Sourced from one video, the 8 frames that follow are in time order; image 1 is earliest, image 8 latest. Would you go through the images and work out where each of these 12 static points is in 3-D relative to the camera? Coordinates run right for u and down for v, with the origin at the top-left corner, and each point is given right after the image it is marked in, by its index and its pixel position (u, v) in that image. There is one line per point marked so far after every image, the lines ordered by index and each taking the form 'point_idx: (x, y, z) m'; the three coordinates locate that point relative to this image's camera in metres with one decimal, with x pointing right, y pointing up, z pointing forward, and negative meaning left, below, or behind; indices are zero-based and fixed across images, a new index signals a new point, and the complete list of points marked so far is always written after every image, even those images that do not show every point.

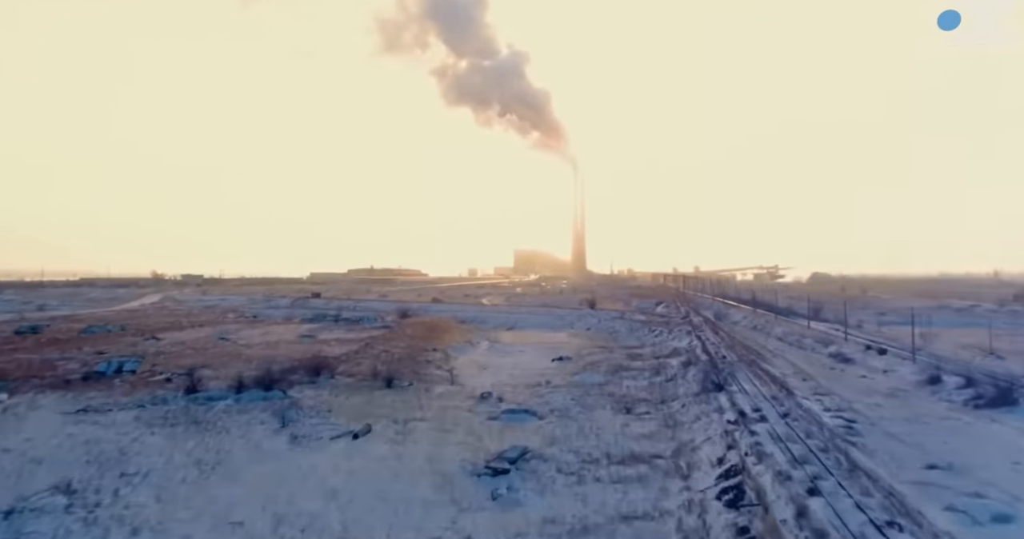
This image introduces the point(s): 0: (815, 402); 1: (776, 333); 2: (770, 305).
0: (+2.5, -1.1, +4.9) m
1: (+4.8, -1.2, +11.1) m
2: (+7.3, -1.0, +17.4) m
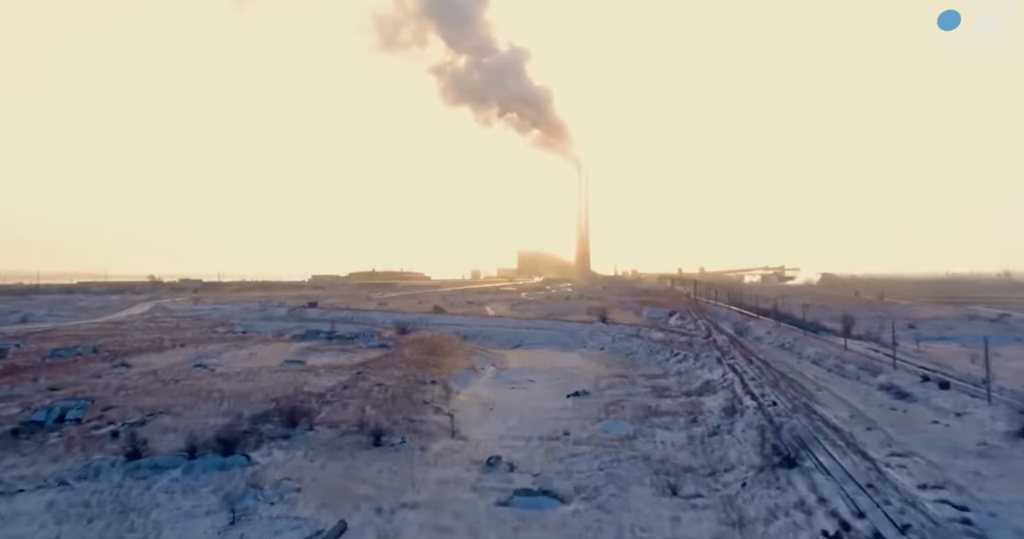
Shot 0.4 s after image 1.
0: (+2.5, -1.3, +3.9) m
1: (+5.0, -1.4, +10.2) m
2: (+7.5, -1.3, +16.4) m
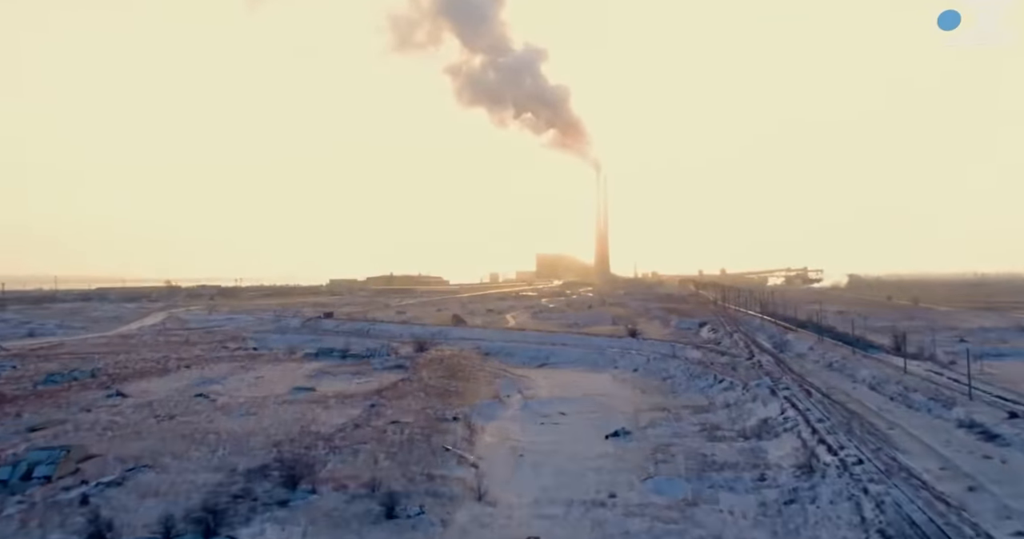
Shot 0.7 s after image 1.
0: (+2.8, -1.6, +3.1) m
1: (+5.4, -1.7, +9.2) m
2: (+8.1, -1.5, +15.4) m
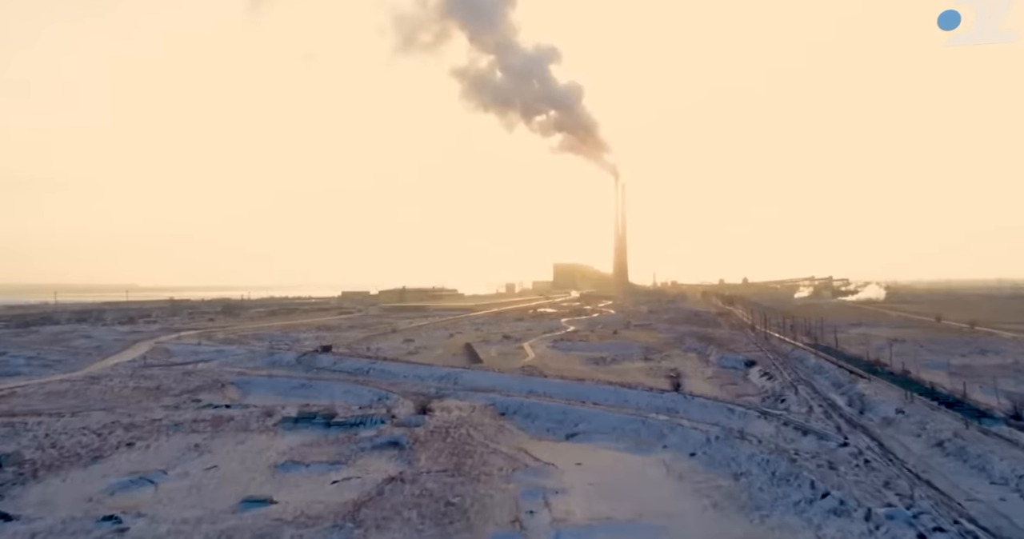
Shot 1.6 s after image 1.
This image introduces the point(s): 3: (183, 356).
0: (+2.9, -2.2, +0.8) m
1: (+5.6, -2.4, +6.9) m
2: (+8.5, -2.3, +13.0) m
3: (-10.5, -2.7, +19.5) m
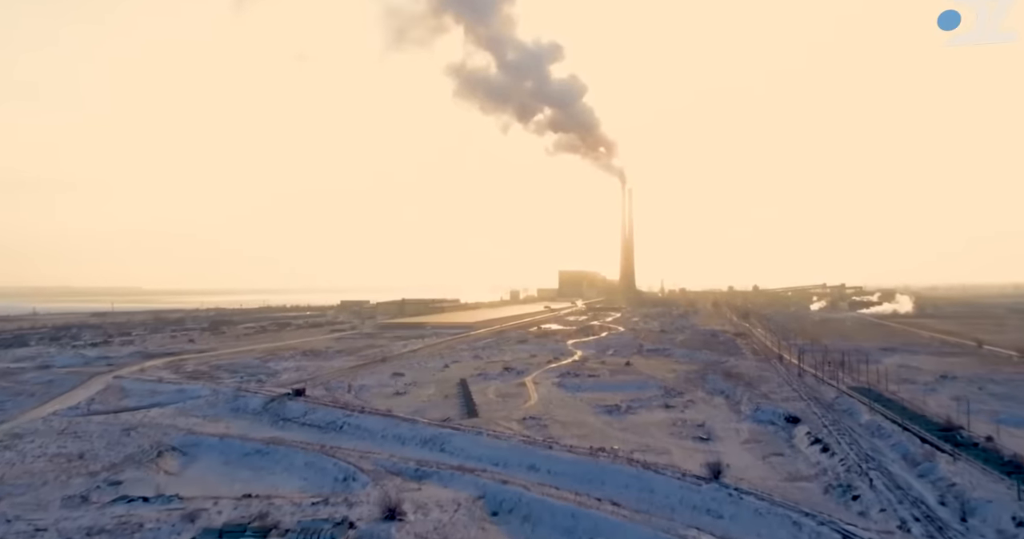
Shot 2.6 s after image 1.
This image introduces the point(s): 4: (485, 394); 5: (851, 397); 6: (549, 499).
0: (+2.7, -3.0, -1.7) m
1: (+5.5, -3.2, +4.4) m
2: (+8.4, -3.1, +10.5) m
3: (-10.5, -3.6, +17.2) m
4: (-0.8, -3.7, +18.1) m
5: (+8.5, -3.2, +15.2) m
6: (+0.6, -3.3, +8.7) m
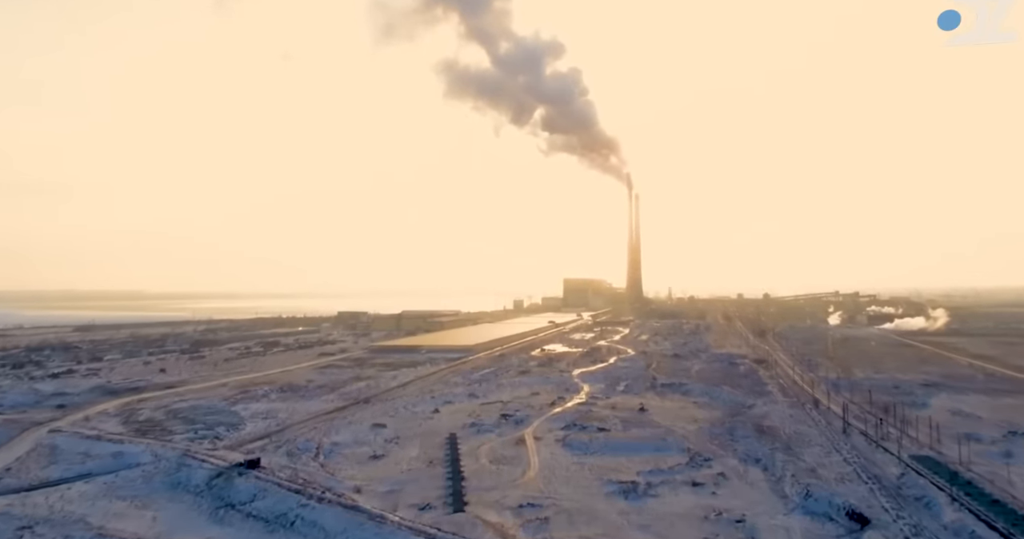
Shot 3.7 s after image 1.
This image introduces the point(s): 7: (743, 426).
0: (+2.5, -4.0, -4.4) m
1: (+5.3, -4.2, +1.7) m
2: (+8.3, -4.2, +7.7) m
3: (-10.6, -4.6, +14.6) m
4: (-0.9, -4.7, +15.4) m
5: (+8.3, -4.2, +12.4) m
6: (+0.4, -4.3, +6.0) m
7: (+6.7, -4.5, +17.6) m
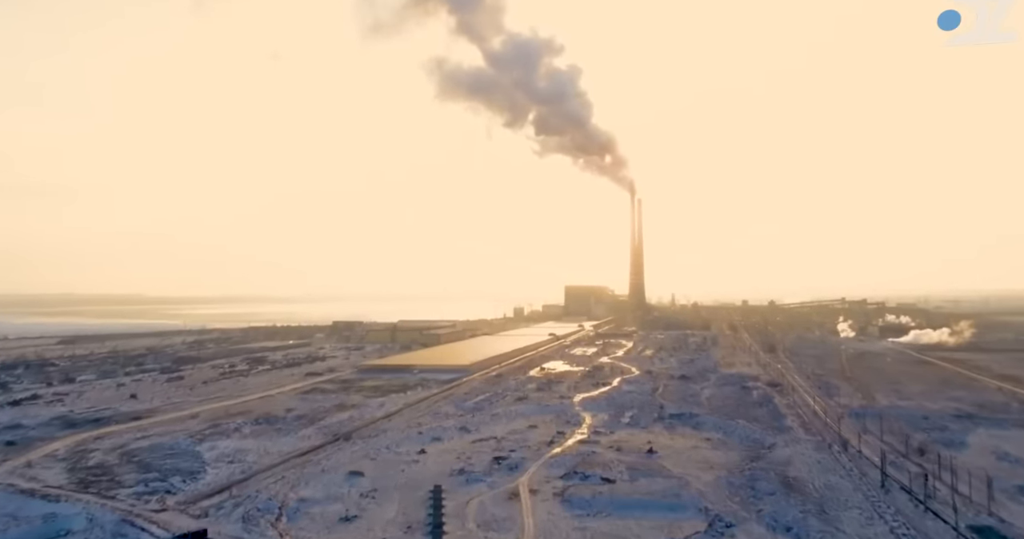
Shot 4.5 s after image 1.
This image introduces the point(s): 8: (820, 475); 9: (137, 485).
0: (+2.2, -4.7, -6.4) m
1: (+5.1, -4.9, -0.3) m
2: (+8.1, -4.9, +5.7) m
3: (-10.8, -5.3, +12.6) m
4: (-1.1, -5.5, +13.4) m
5: (+8.2, -5.0, +10.4) m
6: (+0.2, -5.0, +4.0) m
7: (+6.5, -5.2, +15.6) m
8: (+7.9, -5.2, +15.4) m
9: (-9.3, -5.3, +15.1) m
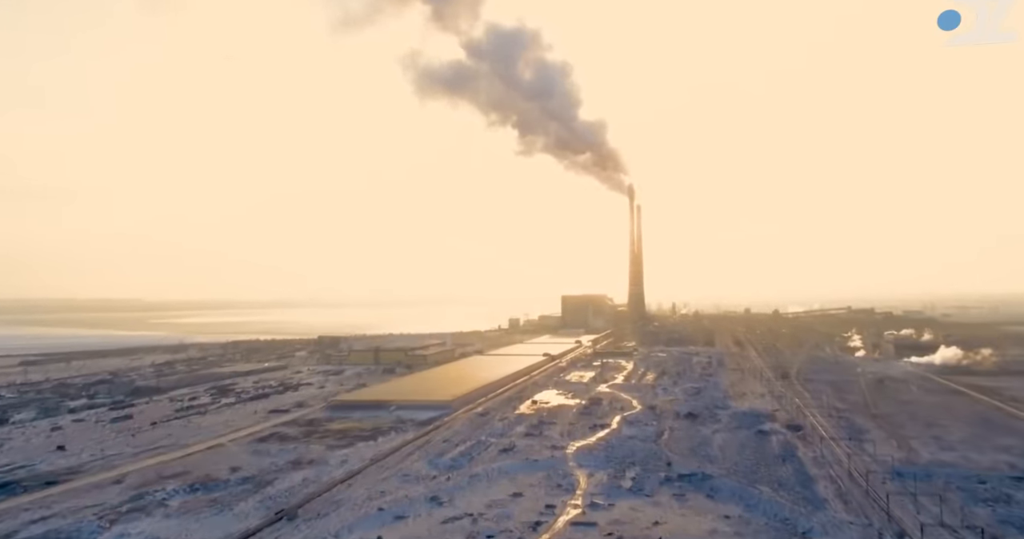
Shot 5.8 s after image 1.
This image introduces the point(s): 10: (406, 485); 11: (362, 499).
0: (+1.7, -5.8, -9.8) m
1: (+4.6, -6.0, -3.8) m
2: (+7.5, -6.0, +2.3) m
3: (-11.3, -6.5, +9.2) m
4: (-1.7, -6.6, +10.0) m
5: (+7.6, -6.1, +7.0) m
6: (-0.4, -6.1, +0.6) m
7: (+5.9, -6.4, +12.2) m
8: (+7.3, -6.3, +12.0) m
9: (-9.8, -6.4, +11.7) m
10: (-3.3, -6.7, +19.4) m
11: (-4.4, -6.7, +18.2) m
